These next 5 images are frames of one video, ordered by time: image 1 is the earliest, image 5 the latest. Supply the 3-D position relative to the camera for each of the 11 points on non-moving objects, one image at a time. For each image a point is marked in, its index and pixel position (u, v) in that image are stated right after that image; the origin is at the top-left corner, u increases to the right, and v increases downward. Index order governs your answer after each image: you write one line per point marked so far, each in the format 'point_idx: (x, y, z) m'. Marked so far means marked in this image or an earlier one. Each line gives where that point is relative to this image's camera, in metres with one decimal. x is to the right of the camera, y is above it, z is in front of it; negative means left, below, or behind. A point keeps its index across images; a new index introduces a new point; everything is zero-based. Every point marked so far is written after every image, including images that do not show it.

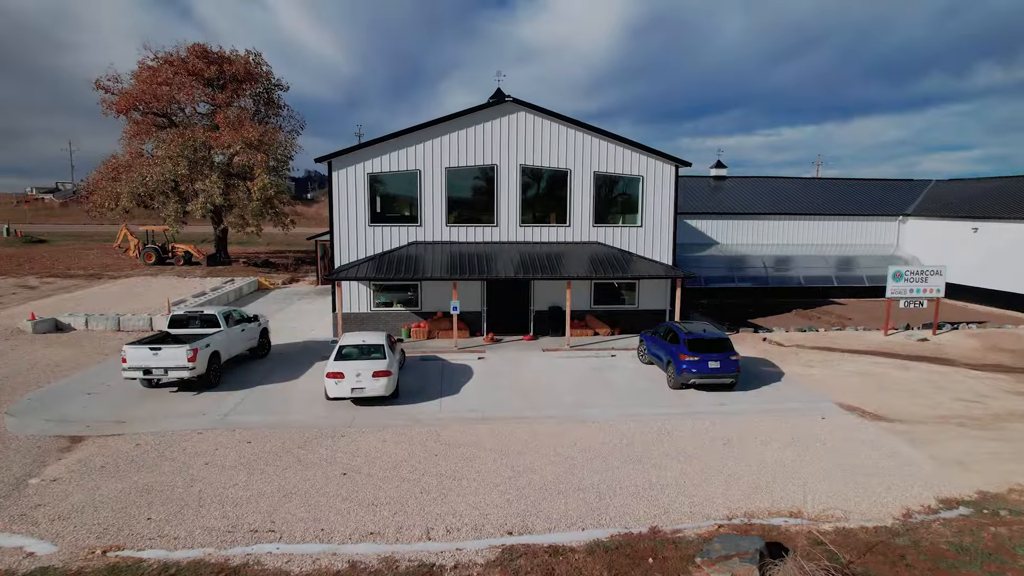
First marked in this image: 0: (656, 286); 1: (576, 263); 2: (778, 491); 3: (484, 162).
0: (+4.4, +0.1, +19.1) m
1: (+1.8, +0.7, +17.4) m
2: (+3.7, -2.8, +8.8) m
3: (-0.8, +3.6, +18.0) m
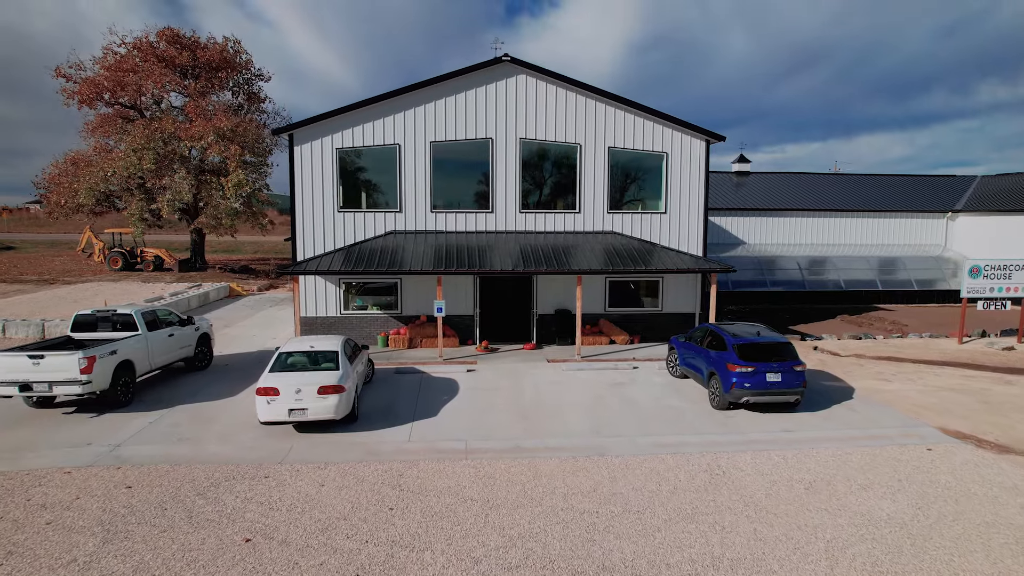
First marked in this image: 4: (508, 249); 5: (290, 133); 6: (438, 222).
0: (+4.3, +0.1, +16.0) m
1: (+1.7, +0.7, +14.3) m
2: (+3.6, -2.5, +5.6) m
3: (-0.8, +3.6, +15.1) m
4: (-0.1, +0.9, +14.6) m
5: (-5.2, +3.6, +14.7) m
6: (-1.8, +1.6, +15.2) m
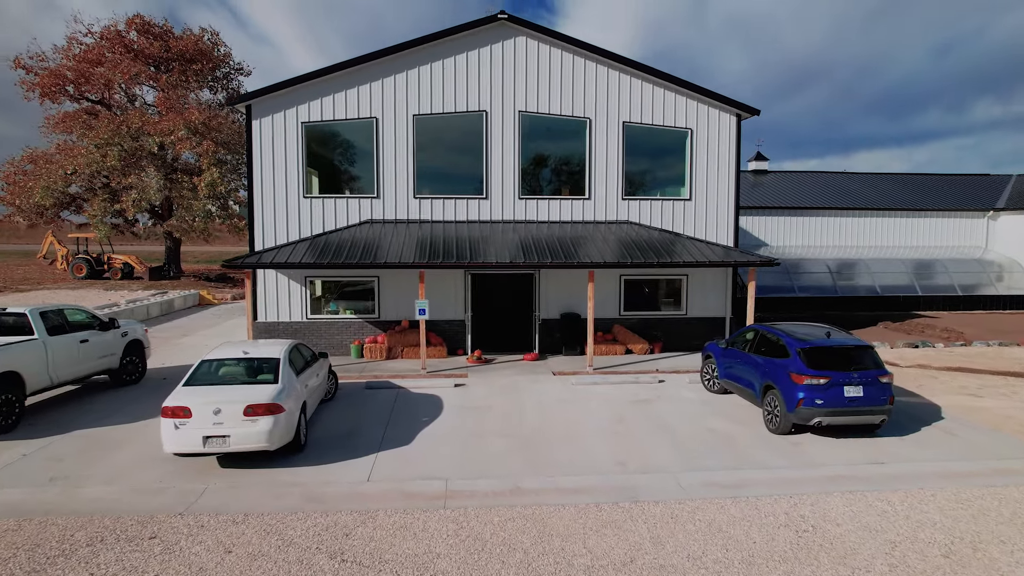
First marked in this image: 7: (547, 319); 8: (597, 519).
0: (+4.3, +0.1, +13.7) m
1: (+1.7, +0.8, +12.0) m
2: (+3.6, -2.2, +3.2) m
3: (-0.9, +3.6, +12.8) m
4: (-0.1, +0.9, +12.3) m
5: (-5.2, +3.6, +12.4) m
6: (-1.8, +1.6, +12.9) m
7: (+0.7, -0.7, +13.3) m
8: (+0.8, -2.0, +5.6) m
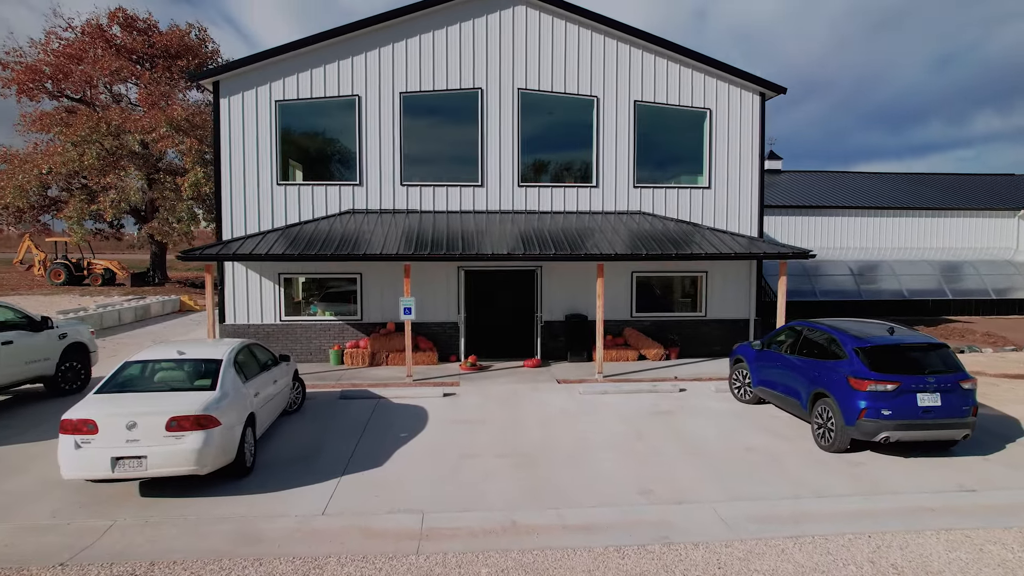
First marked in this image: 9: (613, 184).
0: (+4.3, +0.1, +12.3) m
1: (+1.7, +0.8, +10.7) m
2: (+3.5, -2.0, +1.8) m
3: (-0.9, +3.7, +11.5) m
4: (-0.2, +1.0, +10.9) m
5: (-5.3, +3.6, +11.1) m
6: (-1.9, +1.6, +11.5) m
7: (+0.7, -0.6, +11.9) m
8: (+0.7, -1.8, +4.2) m
9: (+1.9, +1.9, +11.9) m
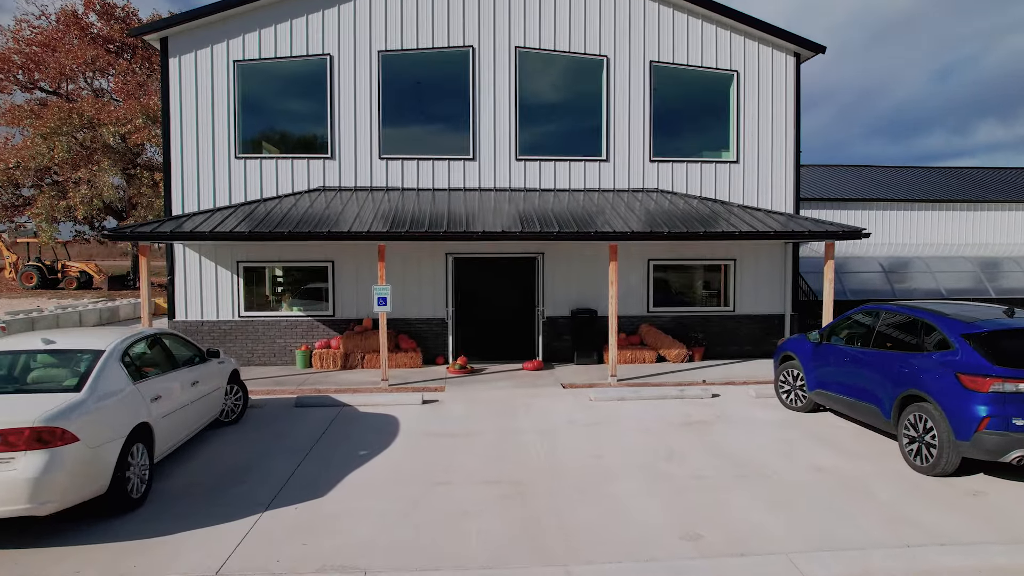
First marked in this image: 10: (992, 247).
0: (+4.2, +0.3, +10.6) m
1: (+1.6, +1.0, +9.0) m
2: (+3.4, -1.7, +0.1) m
3: (-1.0, +3.8, +9.9) m
4: (-0.2, +1.2, +9.3) m
5: (-5.3, +3.8, +9.6) m
6: (-1.9, +1.8, +9.9) m
7: (+0.7, -0.5, +10.2) m
8: (+0.6, -1.6, +2.5) m
9: (+1.8, +2.1, +10.2) m
10: (+15.2, +1.3, +20.2) m
